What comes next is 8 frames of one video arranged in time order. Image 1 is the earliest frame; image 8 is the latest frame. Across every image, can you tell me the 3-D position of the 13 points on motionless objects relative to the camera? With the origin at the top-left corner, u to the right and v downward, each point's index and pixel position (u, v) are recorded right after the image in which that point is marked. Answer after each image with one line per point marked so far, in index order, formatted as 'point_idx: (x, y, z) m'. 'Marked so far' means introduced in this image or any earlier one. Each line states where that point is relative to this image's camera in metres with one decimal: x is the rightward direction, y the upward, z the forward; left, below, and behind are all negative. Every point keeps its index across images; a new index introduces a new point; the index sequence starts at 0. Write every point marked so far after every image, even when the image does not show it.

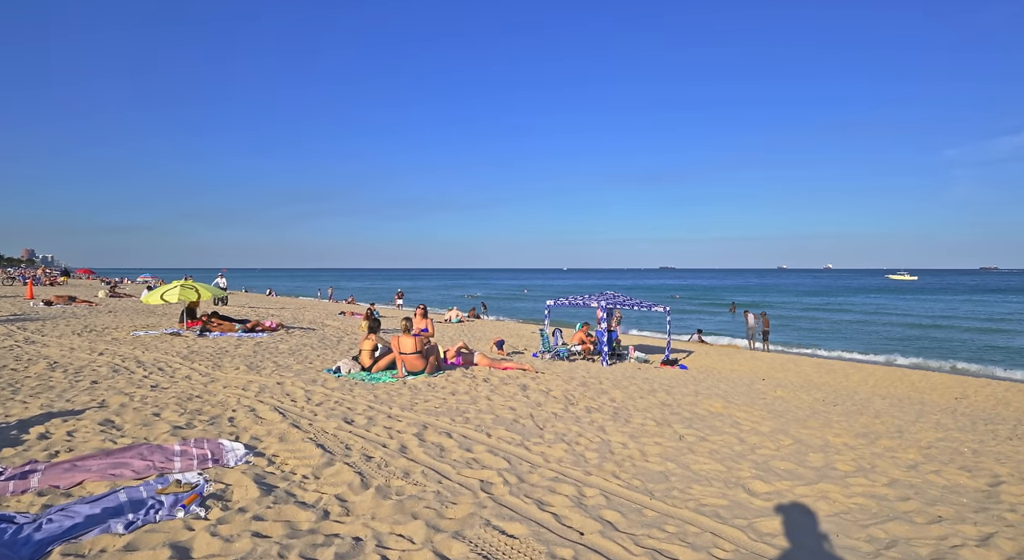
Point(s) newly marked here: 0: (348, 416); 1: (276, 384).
0: (-1.8, -1.5, +6.5) m
1: (-3.3, -1.5, +8.5) m
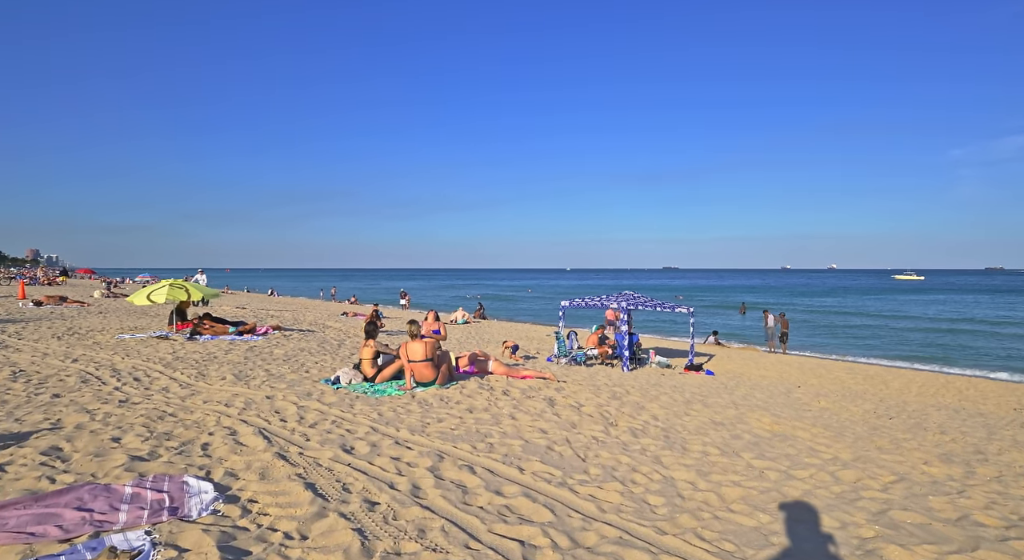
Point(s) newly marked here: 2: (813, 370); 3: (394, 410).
0: (-1.5, -1.5, +5.4) m
1: (-3.0, -1.5, +7.4) m
2: (+8.4, -2.5, +16.8) m
3: (-1.3, -1.5, +6.7) m
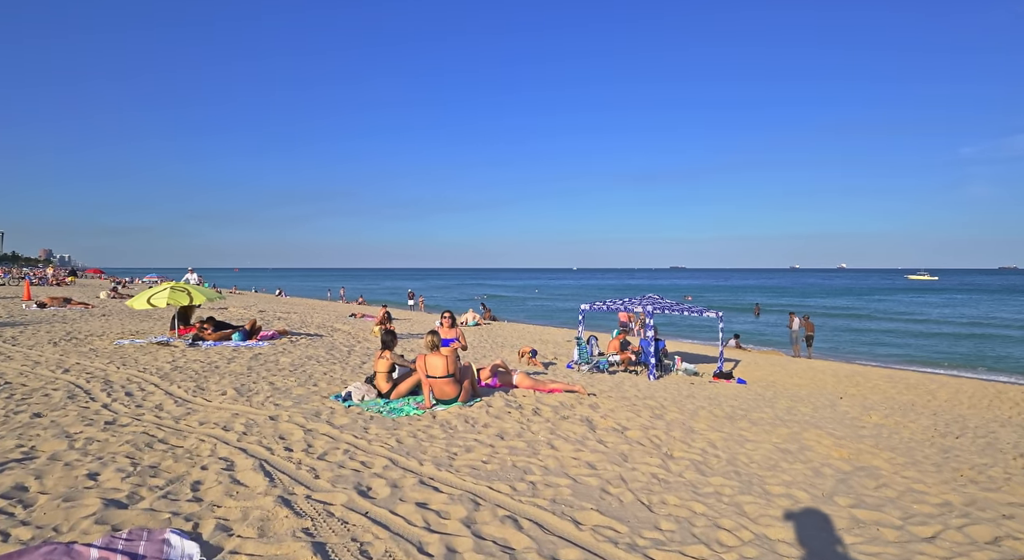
0: (-1.1, -1.5, +4.6) m
1: (-2.7, -1.5, +6.6) m
2: (+8.9, -2.6, +15.8) m
3: (-0.9, -1.5, +5.9) m
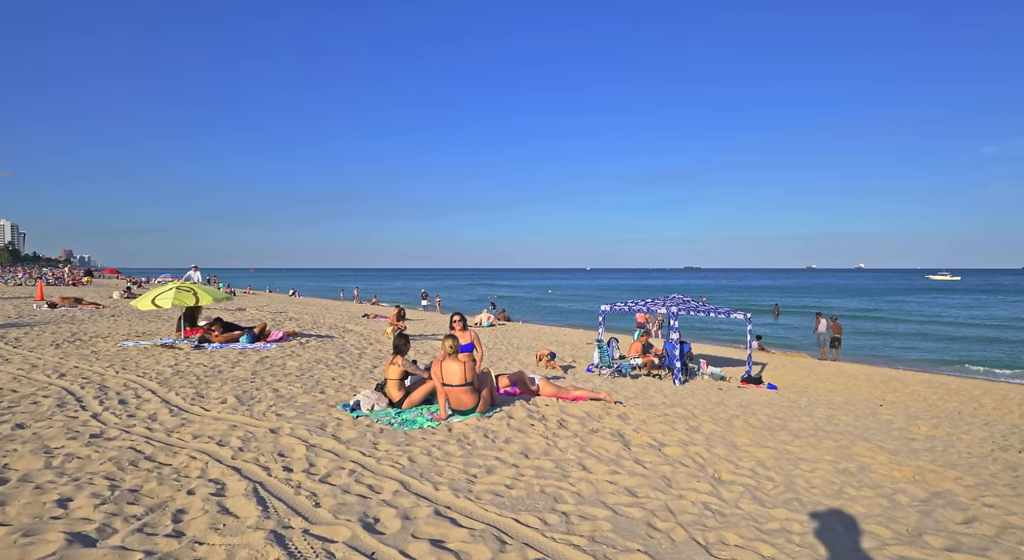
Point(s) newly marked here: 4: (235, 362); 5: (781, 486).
0: (-0.9, -1.5, +4.0) m
1: (-2.4, -1.5, +6.0) m
2: (+9.3, -2.6, +15.0) m
3: (-0.7, -1.5, +5.3) m
4: (-4.9, -1.5, +10.7) m
5: (+2.1, -1.6, +4.6) m
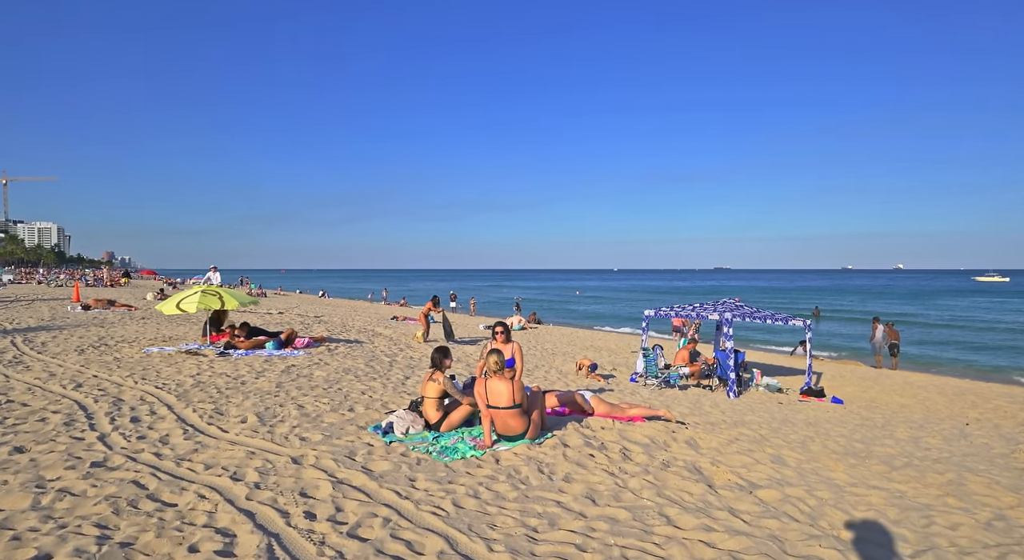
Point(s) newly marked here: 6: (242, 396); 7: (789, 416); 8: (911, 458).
0: (-0.5, -1.6, +3.1) m
1: (-1.9, -1.6, +5.2) m
2: (+10.2, -2.6, +13.7) m
3: (-0.3, -1.6, +4.5) m
4: (-4.2, -1.5, +10.1) m
5: (+2.5, -1.6, +3.6) m
6: (-3.6, -1.5, +8.0) m
7: (+4.8, -2.3, +10.3) m
8: (+5.1, -2.2, +7.7) m
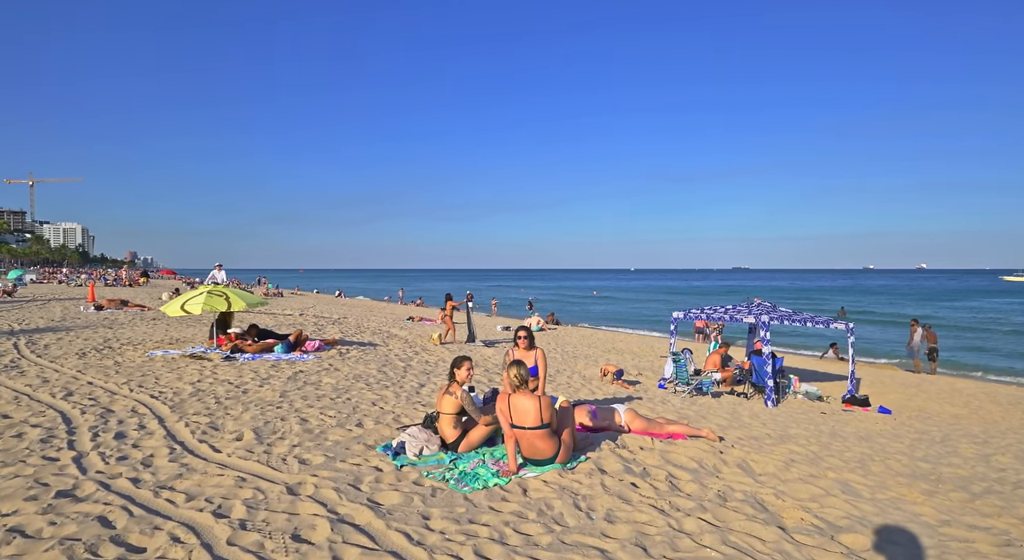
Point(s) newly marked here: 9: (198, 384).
0: (-0.4, -1.6, +2.4) m
1: (-1.7, -1.6, +4.5) m
2: (+10.6, -2.6, +12.7) m
3: (-0.1, -1.6, +3.7) m
4: (-3.8, -1.5, +9.4) m
5: (+2.7, -1.6, +2.8) m
6: (-3.3, -1.5, +7.3) m
7: (+5.1, -2.3, +9.5) m
8: (+5.3, -2.2, +6.8) m
9: (-4.6, -1.5, +8.9) m
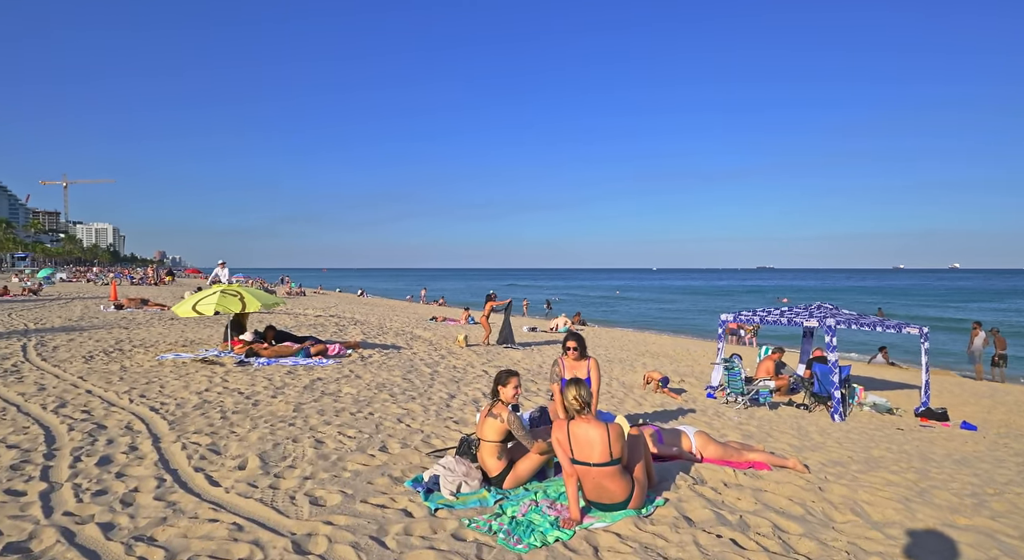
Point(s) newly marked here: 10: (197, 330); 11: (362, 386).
0: (0.0, -1.6, +1.4) m
1: (-1.3, -1.6, +3.5) m
2: (+11.3, -2.6, +11.3) m
3: (+0.3, -1.6, +2.7) m
4: (-3.3, -1.5, +8.5) m
5: (+3.0, -1.6, +1.7) m
6: (-2.8, -1.5, +6.4) m
7: (+5.7, -2.3, +8.3) m
8: (+5.8, -2.2, +5.6) m
9: (-4.1, -1.5, +8.1) m
10: (-8.3, -1.3, +16.0) m
11: (-2.2, -1.5, +8.8) m
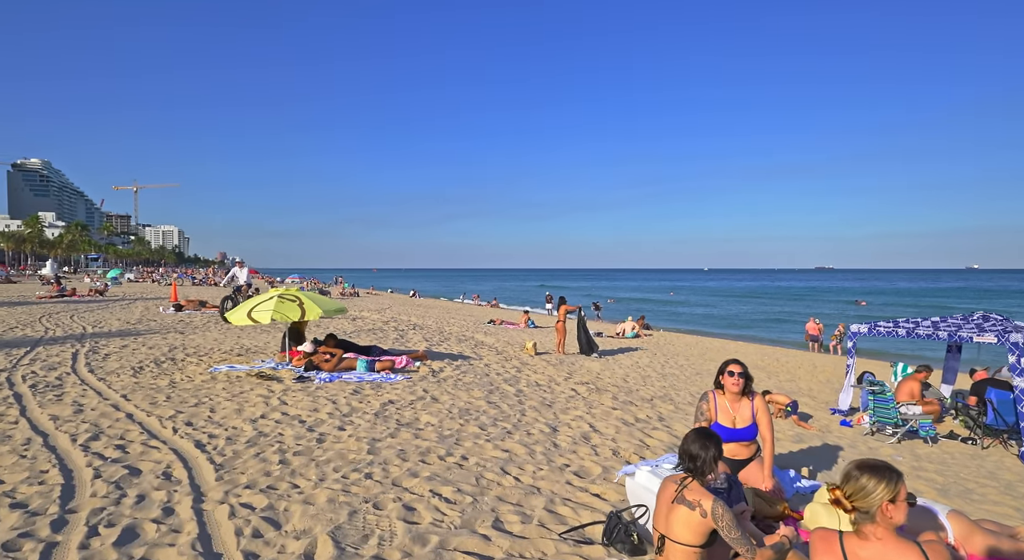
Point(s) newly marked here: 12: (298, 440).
0: (+0.7, -1.6, -0.3) m
1: (-0.4, -1.6, +2.0) m
2: (+12.8, -2.7, +8.7) m
3: (+1.2, -1.7, +1.0) m
4: (-1.9, -1.6, +7.1) m
5: (+3.8, -1.7, -0.2) m
6: (-1.6, -1.6, +4.9) m
7: (+7.0, -2.4, +6.1) m
8: (+6.9, -2.3, +3.4) m
9: (-2.8, -1.6, +6.7) m
10: (-6.4, -1.3, +14.9) m
11: (-0.8, -1.6, +7.3) m
12: (-2.1, -1.6, +6.0) m
